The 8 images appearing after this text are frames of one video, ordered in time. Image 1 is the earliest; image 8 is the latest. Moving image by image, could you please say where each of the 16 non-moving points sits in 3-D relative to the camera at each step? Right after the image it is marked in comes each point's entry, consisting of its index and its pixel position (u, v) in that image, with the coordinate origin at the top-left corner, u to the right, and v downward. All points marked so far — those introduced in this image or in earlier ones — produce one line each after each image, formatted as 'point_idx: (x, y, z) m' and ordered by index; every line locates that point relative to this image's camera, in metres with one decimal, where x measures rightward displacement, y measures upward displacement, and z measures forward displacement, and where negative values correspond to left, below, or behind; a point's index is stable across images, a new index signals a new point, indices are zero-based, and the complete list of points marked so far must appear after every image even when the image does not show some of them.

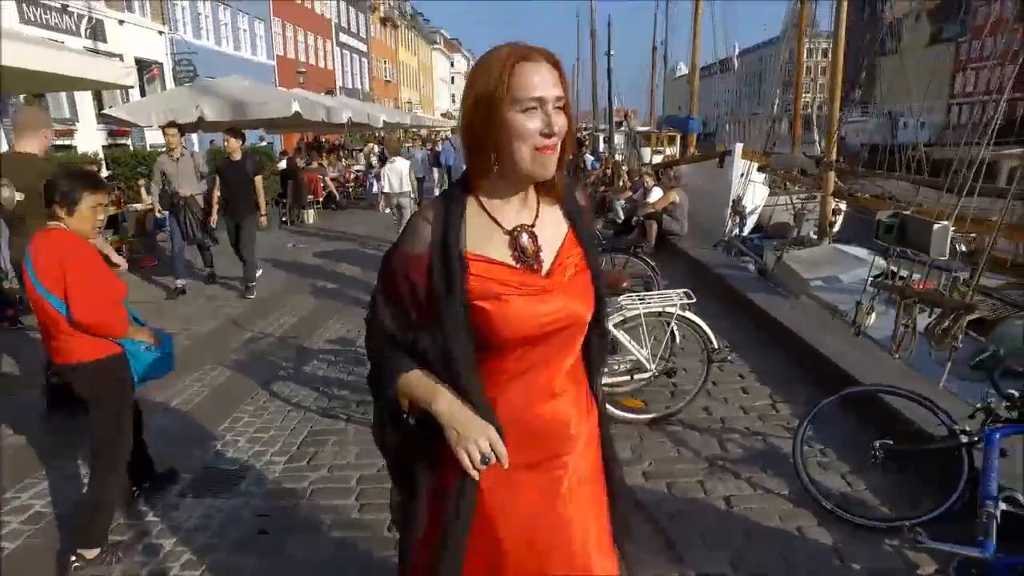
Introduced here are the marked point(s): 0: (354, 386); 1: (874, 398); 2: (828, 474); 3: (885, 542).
0: (-1.2, -0.8, +5.3) m
1: (+2.0, -0.6, +3.5) m
2: (+1.7, -1.0, +3.5) m
3: (+1.7, -1.2, +3.1) m
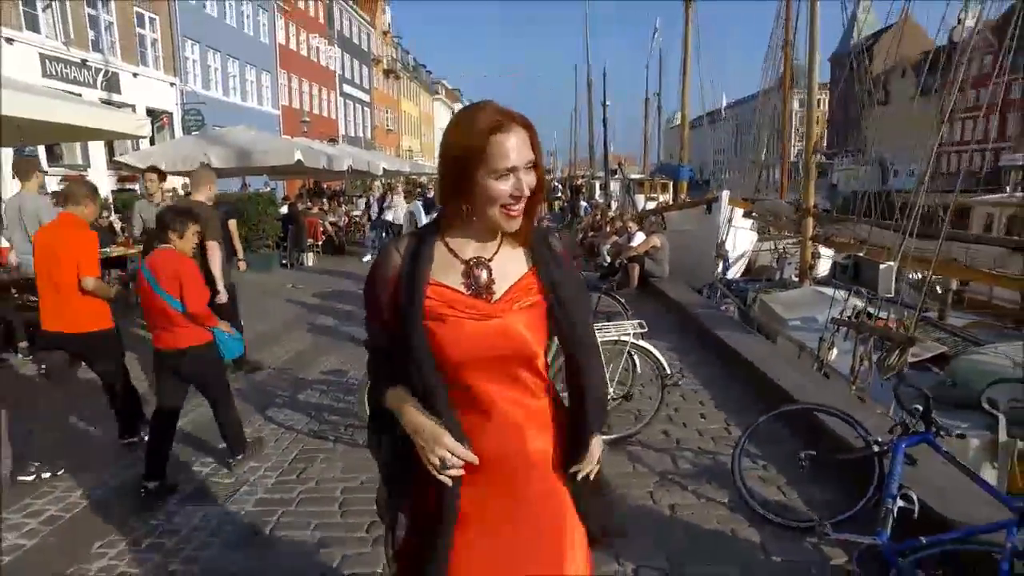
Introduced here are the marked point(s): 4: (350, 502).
0: (-1.4, -1.1, +5.7) m
1: (+1.8, -0.8, +3.9) m
2: (+1.5, -1.2, +3.9) m
3: (+1.5, -1.3, +3.5) m
4: (-1.0, -1.3, +4.2) m
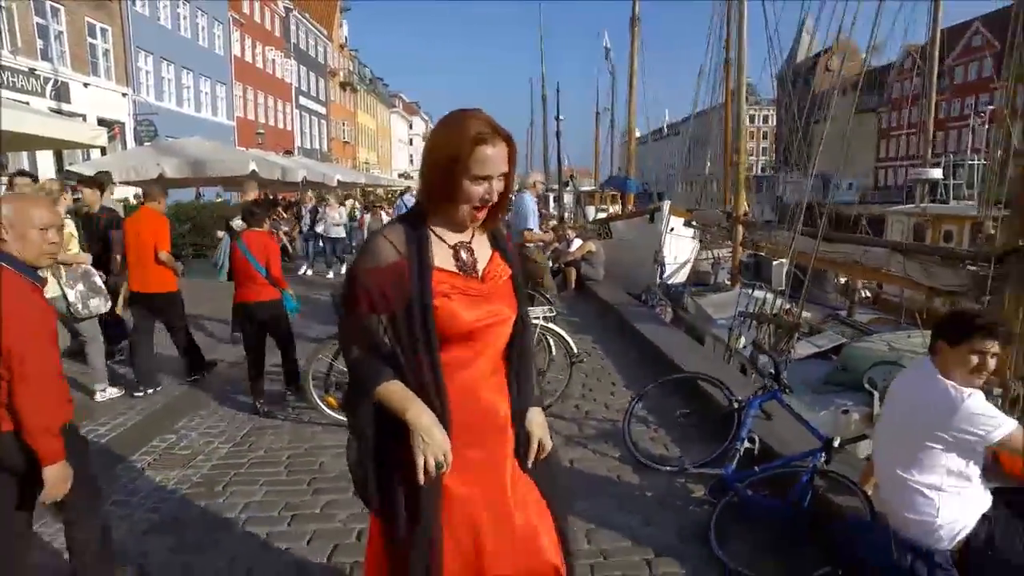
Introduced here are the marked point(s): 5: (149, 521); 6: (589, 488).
0: (-2.0, -1.0, +6.3) m
1: (+1.3, -0.7, +4.7) m
2: (+1.0, -1.1, +4.7) m
3: (+1.0, -1.2, +4.2) m
4: (-1.5, -1.2, +4.8) m
5: (-2.1, -1.3, +3.9) m
6: (+0.5, -1.2, +4.2) m
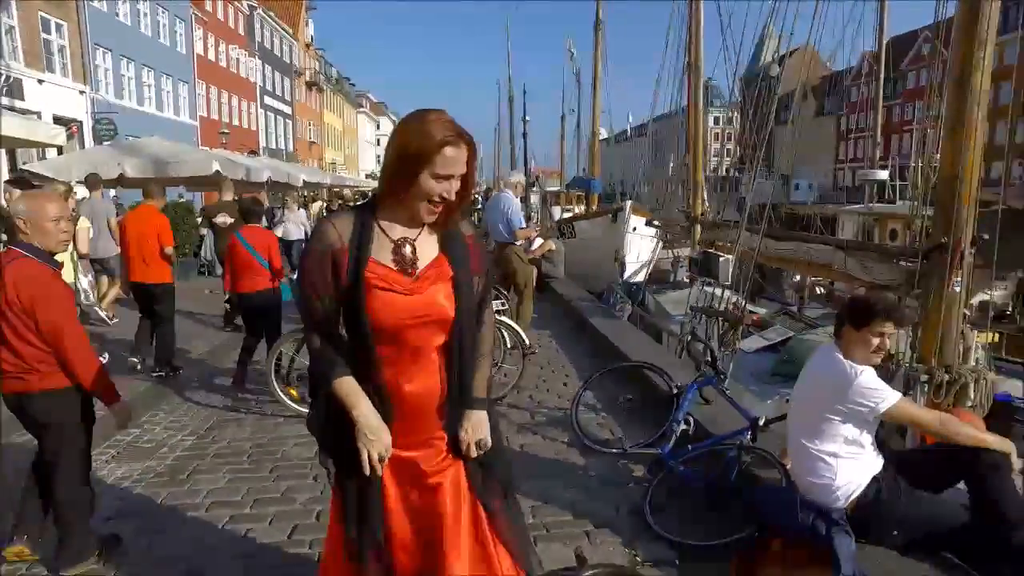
0: (-2.4, -1.0, +6.5) m
1: (+0.9, -0.6, +5.0) m
2: (+0.7, -1.0, +5.0) m
3: (+0.7, -1.2, +4.5) m
4: (-1.9, -1.2, +4.9) m
5: (-2.4, -1.3, +4.1) m
6: (+0.2, -1.2, +4.4) m
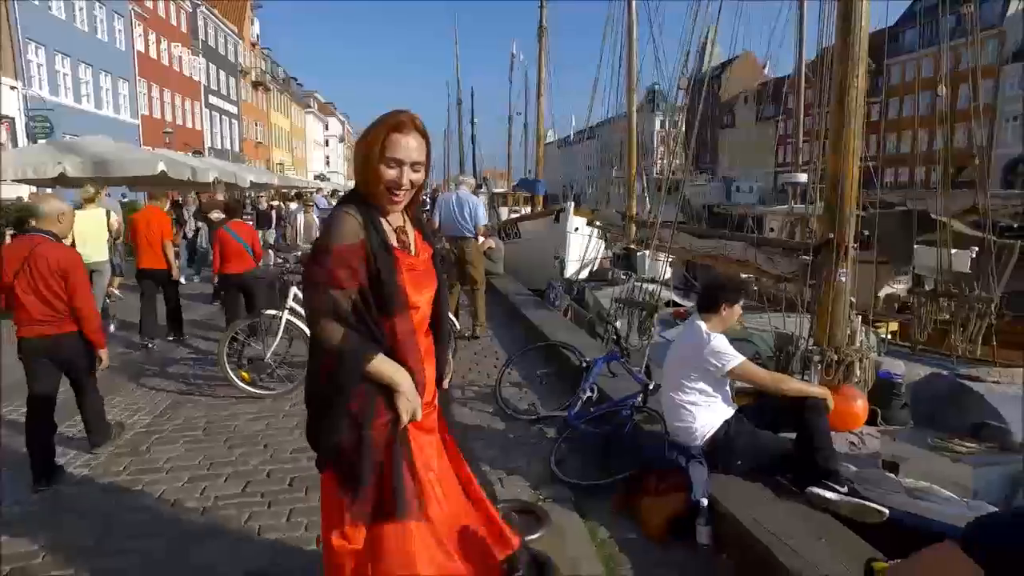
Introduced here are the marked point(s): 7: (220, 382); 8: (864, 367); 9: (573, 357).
0: (-3.1, -0.9, +6.9) m
1: (+0.4, -0.5, +5.7) m
2: (+0.1, -0.9, +5.6) m
3: (+0.2, -1.1, +5.2) m
4: (-2.4, -1.1, +5.4) m
5: (-2.9, -1.2, +4.6) m
6: (-0.4, -1.1, +5.1) m
7: (-2.9, -0.9, +6.7) m
8: (+3.0, -0.7, +5.6) m
9: (+0.5, -0.6, +5.5) m
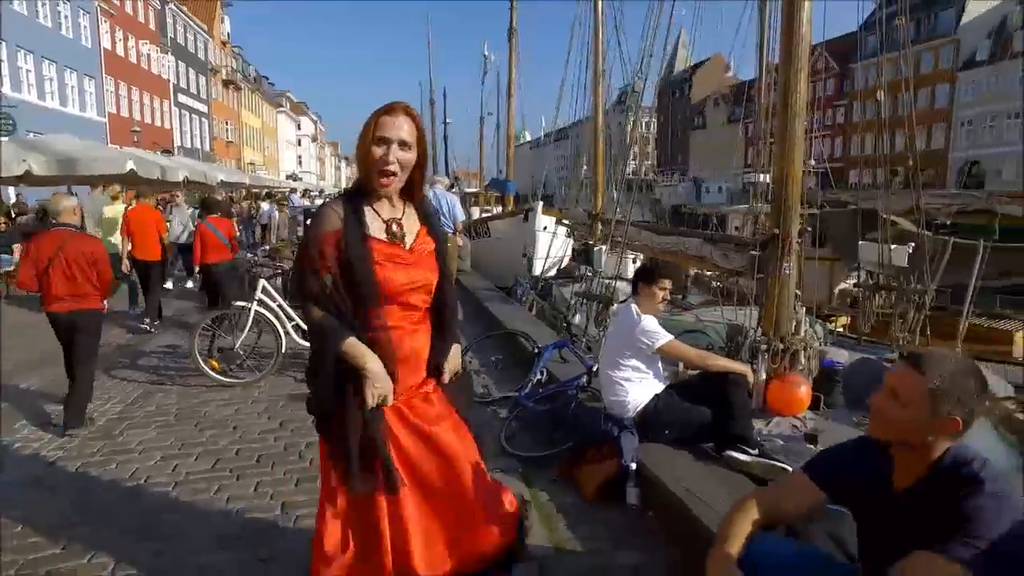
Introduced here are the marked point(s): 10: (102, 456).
0: (-3.5, -0.8, +7.1) m
1: (0.0, -0.4, +6.0) m
2: (-0.3, -0.9, +6.0) m
3: (-0.2, -1.0, +5.6) m
4: (-2.8, -1.1, +5.7) m
5: (-3.2, -1.2, +4.8) m
6: (-0.7, -1.0, +5.4) m
7: (-3.3, -0.9, +7.0) m
8: (+2.6, -0.6, +6.1) m
9: (+0.1, -0.5, +5.9) m
10: (-2.9, -1.2, +4.8) m
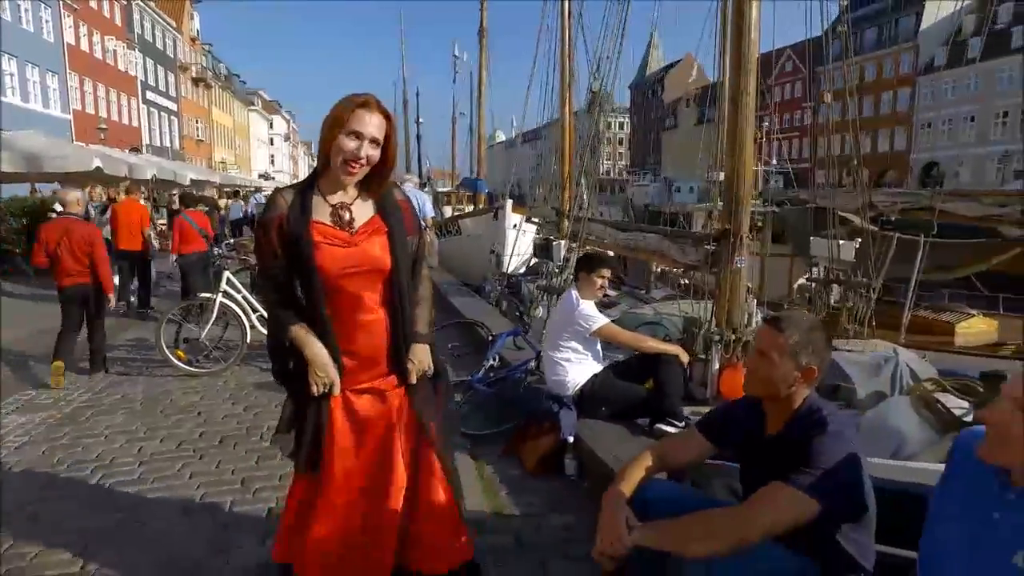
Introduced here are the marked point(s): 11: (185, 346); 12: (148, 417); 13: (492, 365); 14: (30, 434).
0: (-3.9, -0.8, +7.3) m
1: (-0.4, -0.4, +6.3) m
2: (-0.7, -0.8, +6.2) m
3: (-0.5, -0.9, +5.8) m
4: (-3.2, -1.0, +5.9) m
5: (-3.6, -1.1, +4.9) m
6: (-1.1, -0.9, +5.6) m
7: (-3.7, -0.8, +7.1) m
8: (+2.2, -0.5, +6.4) m
9: (-0.3, -0.4, +6.2) m
10: (-3.2, -1.1, +4.9) m
11: (-3.3, -0.6, +6.8) m
12: (-2.9, -1.0, +5.4) m
13: (-0.2, -0.6, +5.6) m
14: (-3.6, -1.1, +5.0) m
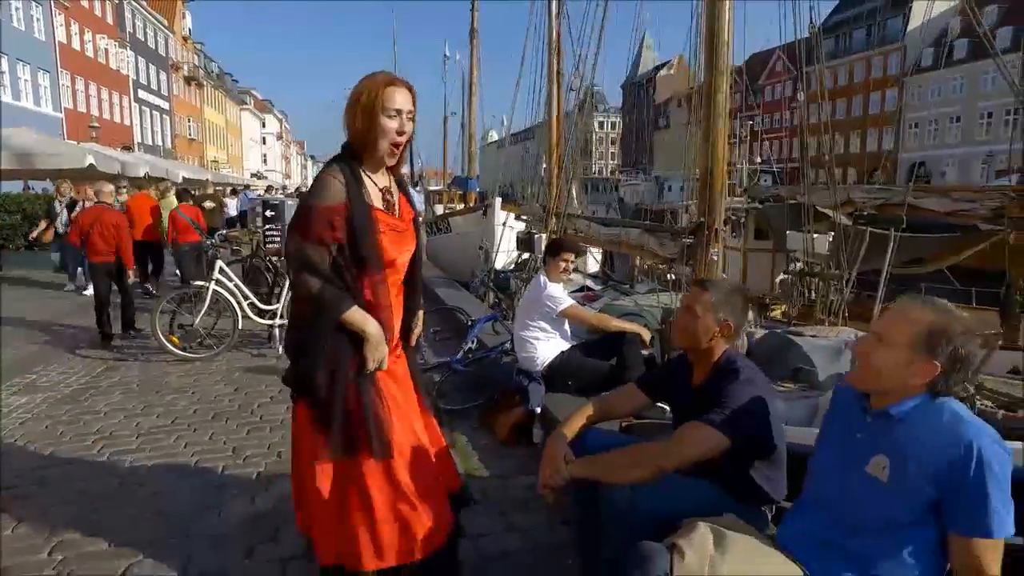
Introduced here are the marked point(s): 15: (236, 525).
0: (-4.1, -0.7, +7.5) m
1: (-0.6, -0.2, +6.6) m
2: (-0.9, -0.7, +6.5) m
3: (-0.7, -0.8, +6.1) m
4: (-3.3, -0.9, +6.1) m
5: (-3.8, -1.0, +5.2) m
6: (-1.3, -0.8, +6.0) m
7: (-3.9, -0.7, +7.4) m
8: (+2.0, -0.4, +6.8) m
9: (-0.5, -0.3, +6.5) m
10: (-3.4, -1.0, +5.2) m
11: (-3.5, -0.5, +7.1) m
12: (-3.1, -0.9, +5.7) m
13: (-0.4, -0.5, +5.9) m
14: (-3.8, -1.0, +5.3) m
15: (-1.4, -1.2, +3.5) m
